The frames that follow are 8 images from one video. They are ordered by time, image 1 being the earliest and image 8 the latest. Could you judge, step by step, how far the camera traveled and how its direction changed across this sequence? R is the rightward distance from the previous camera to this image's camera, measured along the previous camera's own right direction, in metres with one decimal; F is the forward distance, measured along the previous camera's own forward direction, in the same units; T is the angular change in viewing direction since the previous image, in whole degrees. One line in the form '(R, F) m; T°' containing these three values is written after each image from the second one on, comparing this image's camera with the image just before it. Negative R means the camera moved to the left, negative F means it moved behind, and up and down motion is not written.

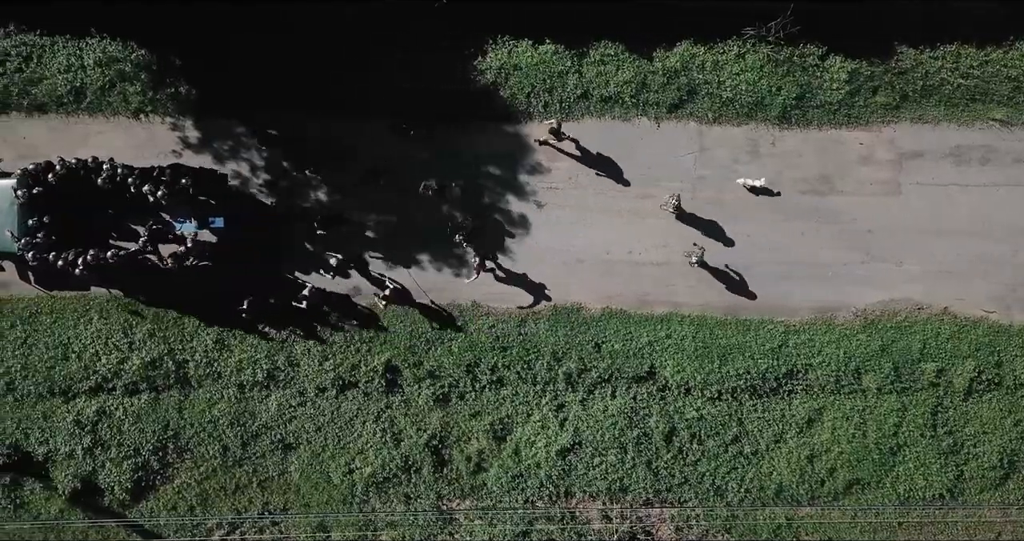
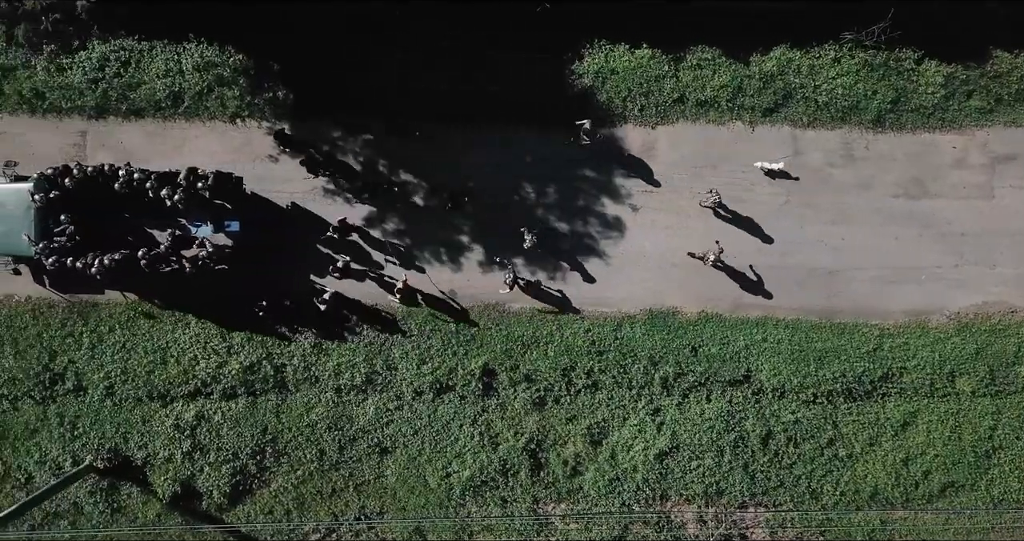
(-1.4, 0.0) m; 0°
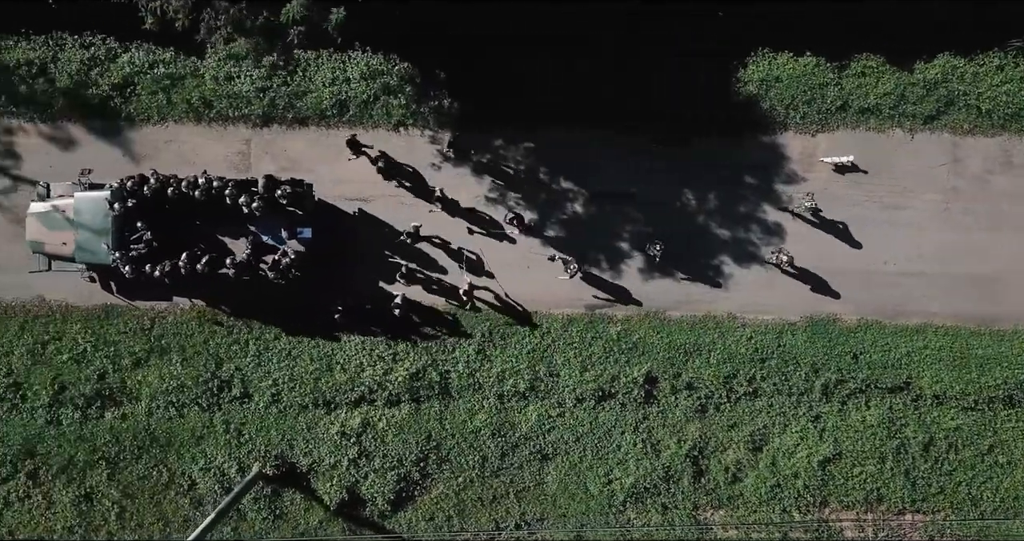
(-2.2, -0.1) m; 0°
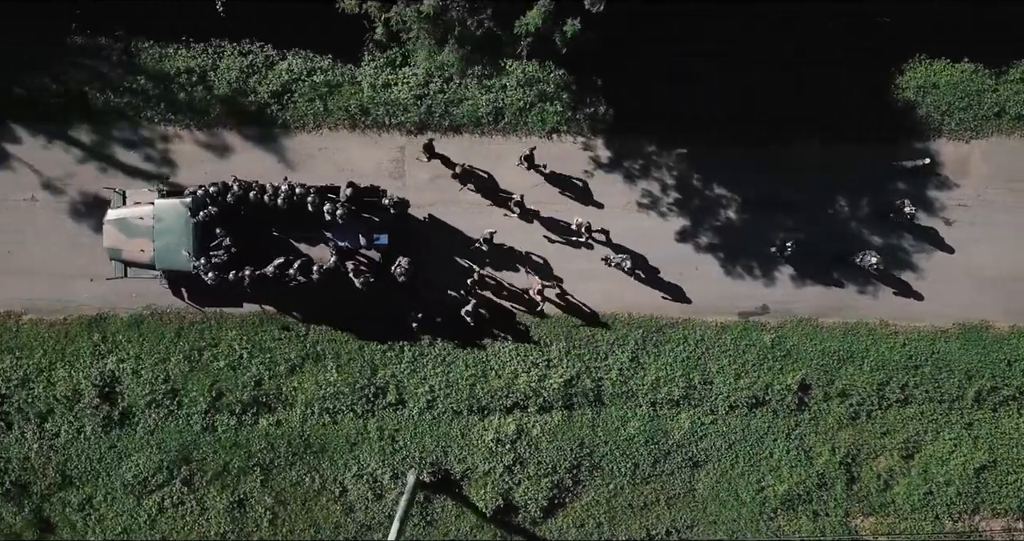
(-2.0, 0.0) m; -1°
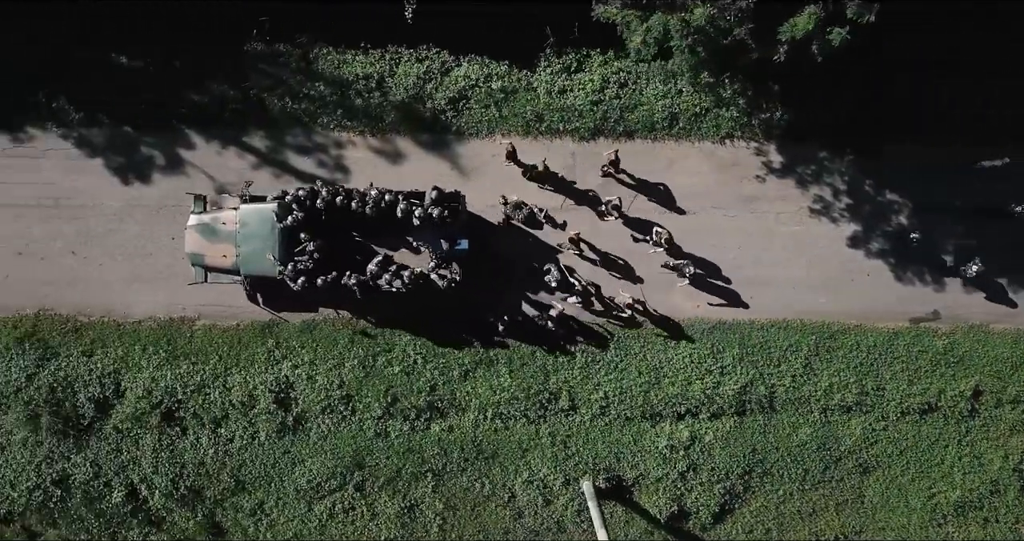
(-2.3, 0.0) m; -1°
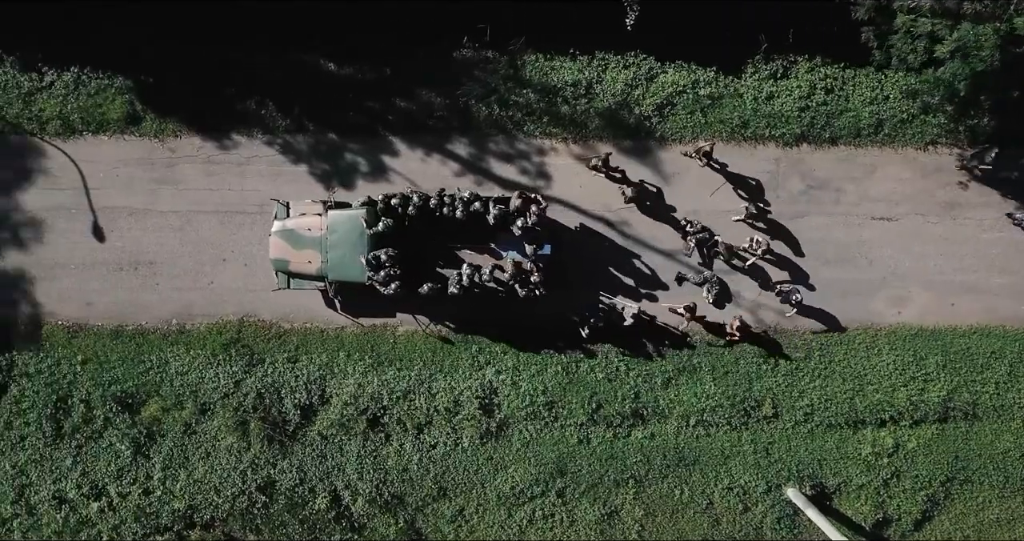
(-2.7, 0.0) m; -1°
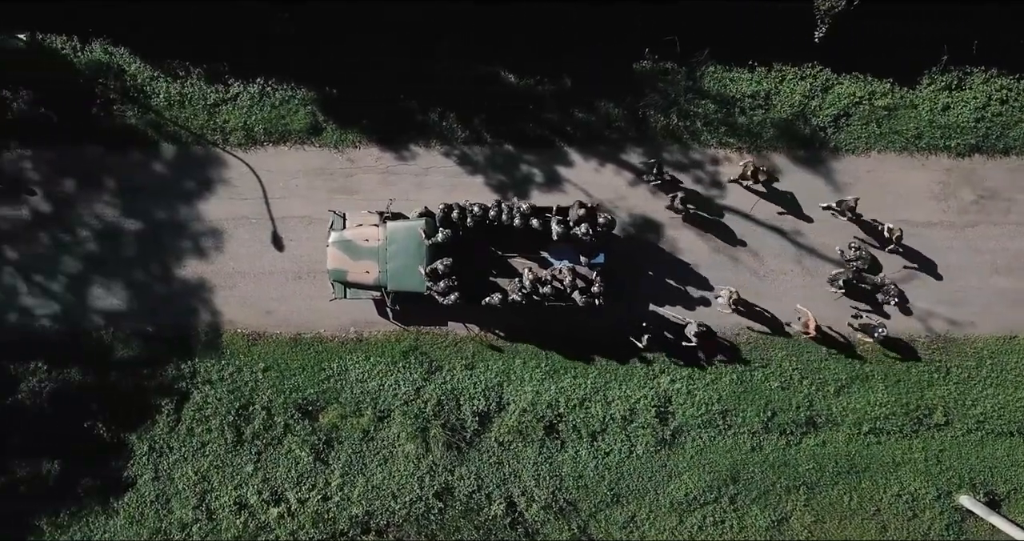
(-2.3, -0.2) m; -1°
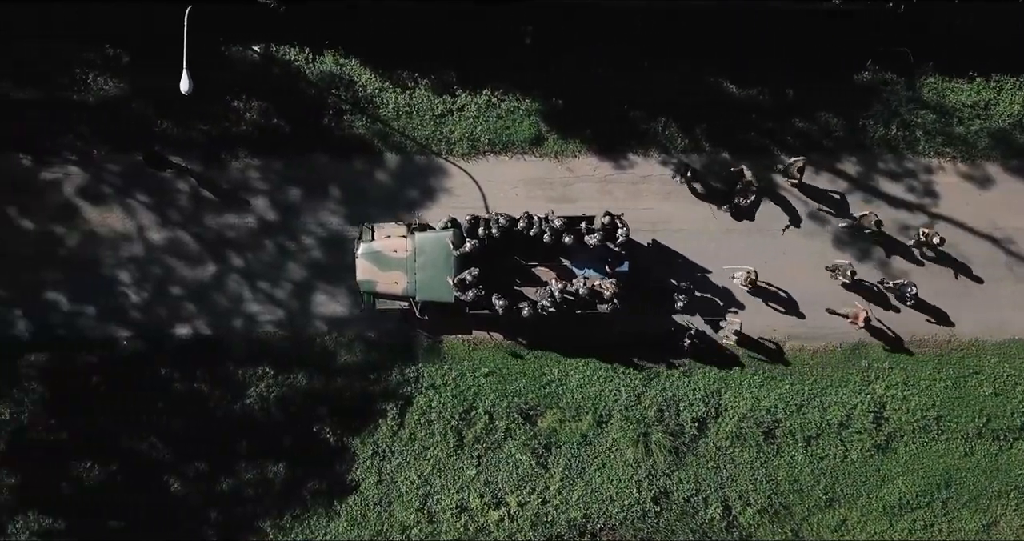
(-3.0, -0.3) m; 0°
